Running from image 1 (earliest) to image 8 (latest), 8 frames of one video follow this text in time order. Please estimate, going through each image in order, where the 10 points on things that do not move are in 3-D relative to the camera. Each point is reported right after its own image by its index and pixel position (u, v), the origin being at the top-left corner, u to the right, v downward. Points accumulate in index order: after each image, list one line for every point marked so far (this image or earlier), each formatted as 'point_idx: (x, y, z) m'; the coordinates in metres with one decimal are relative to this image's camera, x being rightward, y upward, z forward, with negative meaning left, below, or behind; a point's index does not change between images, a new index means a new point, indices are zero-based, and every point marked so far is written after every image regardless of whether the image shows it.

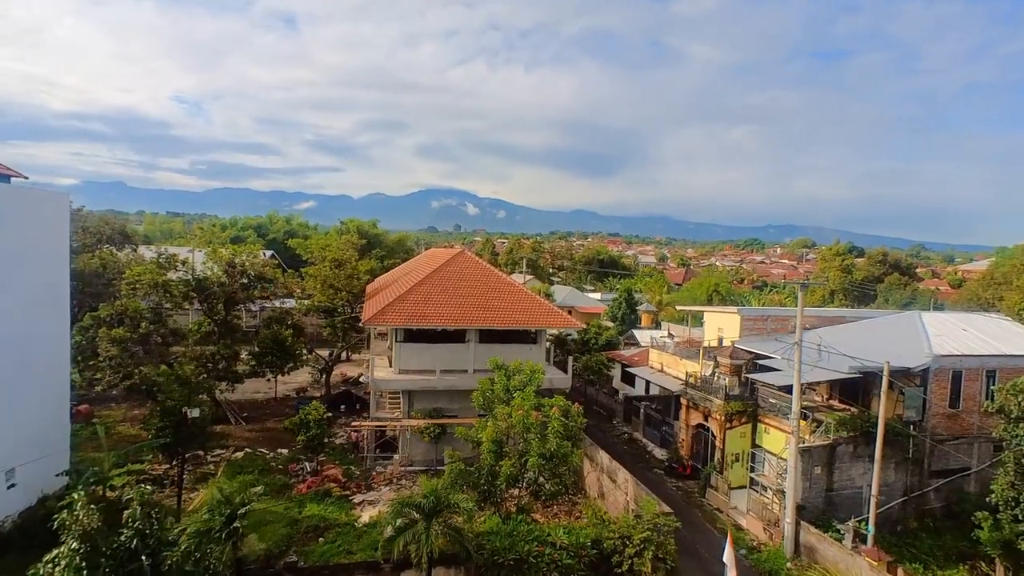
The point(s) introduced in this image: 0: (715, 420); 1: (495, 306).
0: (+6.2, -4.1, +17.0) m
1: (-0.6, -0.6, +17.8) m
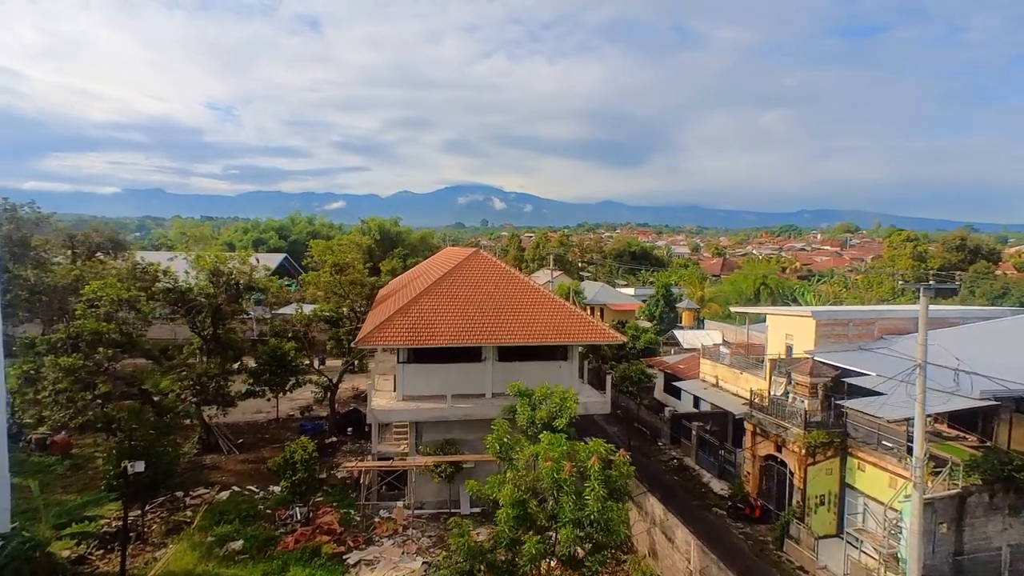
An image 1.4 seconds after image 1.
0: (+6.9, -4.1, +13.7) m
1: (0.0, -0.8, +14.8) m
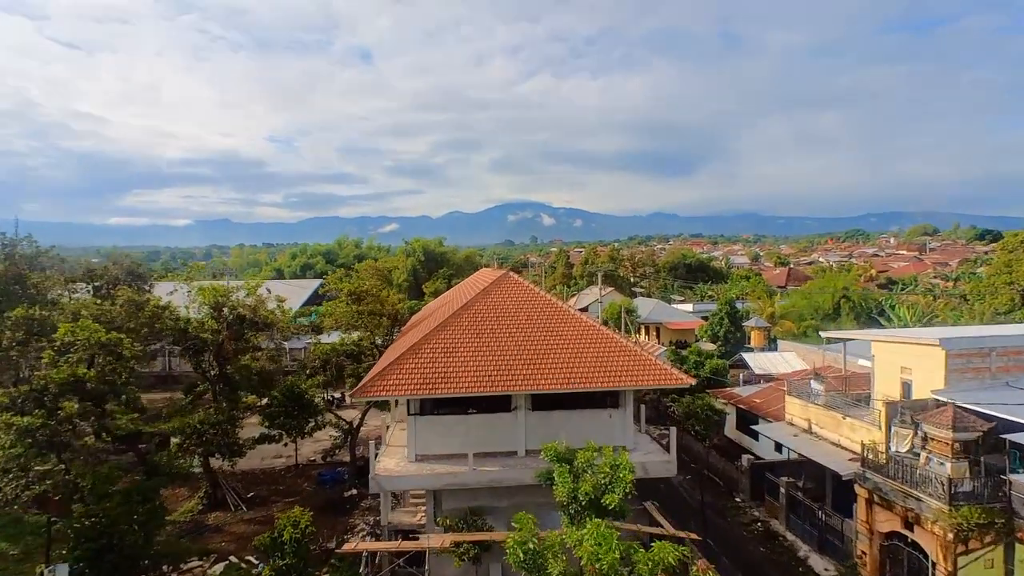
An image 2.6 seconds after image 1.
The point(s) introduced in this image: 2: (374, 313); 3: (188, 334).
0: (+7.7, -4.5, +10.1) m
1: (+0.8, -1.5, +11.9) m
2: (-5.0, -0.9, +19.6) m
3: (-9.4, -1.3, +16.2) m
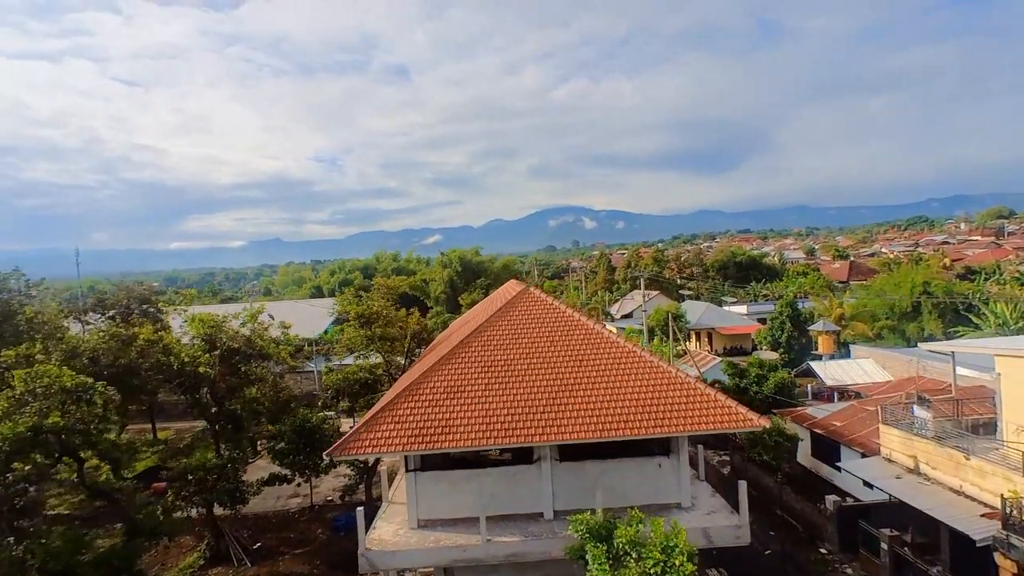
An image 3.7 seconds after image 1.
0: (+8.0, -4.5, +7.2) m
1: (+1.2, -1.8, +9.5) m
2: (-4.0, -1.6, +17.7) m
3: (-8.7, -2.1, +14.6) m
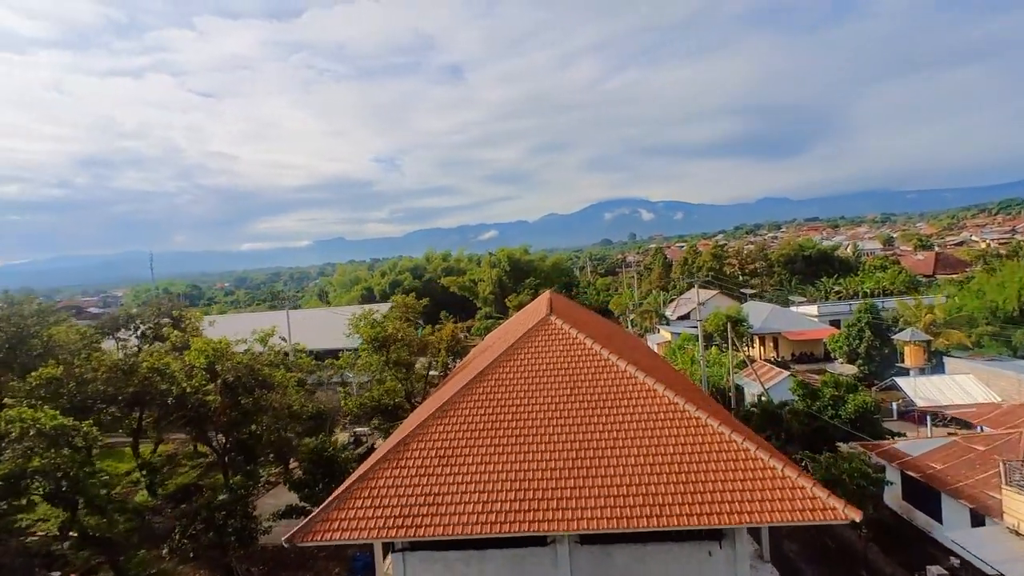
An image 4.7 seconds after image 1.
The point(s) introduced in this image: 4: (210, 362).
0: (+7.8, -5.0, +4.6) m
1: (+1.3, -2.3, +7.6) m
2: (-3.1, -2.1, +16.2) m
3: (-8.0, -2.7, +13.6) m
4: (-7.5, -1.8, +13.9) m
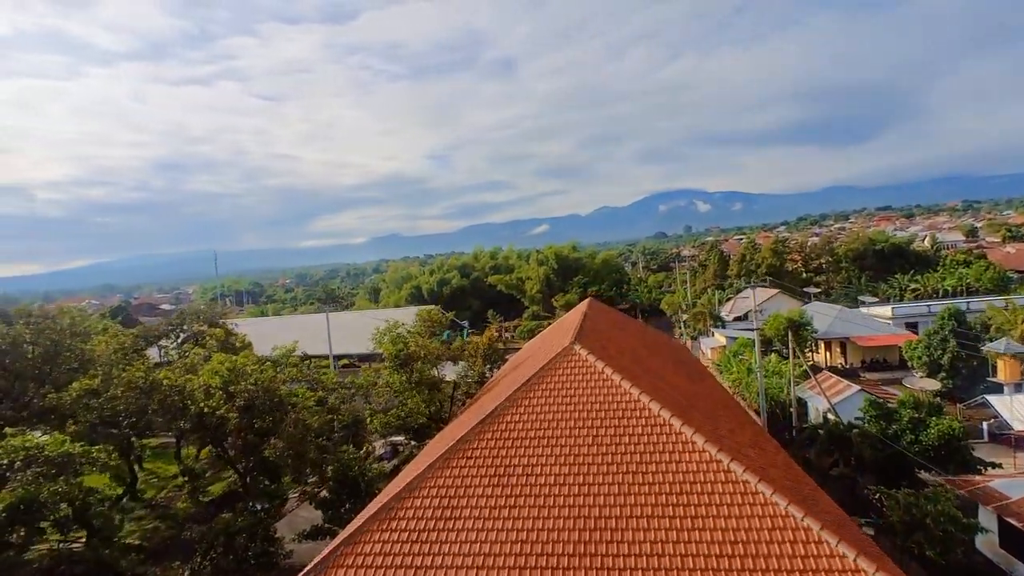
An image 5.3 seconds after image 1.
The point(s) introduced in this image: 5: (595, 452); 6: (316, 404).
0: (+7.6, -5.4, +2.7) m
1: (+1.3, -2.8, +6.3) m
2: (-2.2, -2.5, +15.3) m
3: (-7.4, -3.1, +13.2) m
4: (-6.8, -2.2, +13.4) m
5: (+1.2, -2.1, +7.3) m
6: (-5.0, -3.0, +14.2) m
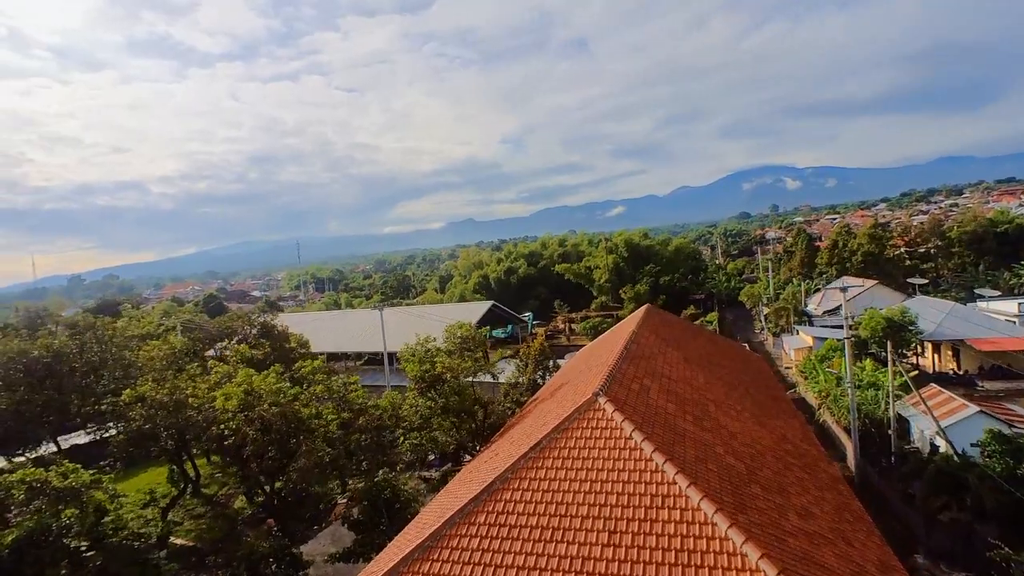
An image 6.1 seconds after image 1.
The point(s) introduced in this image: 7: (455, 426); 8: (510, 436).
0: (+6.9, -6.1, +0.4) m
1: (+1.1, -3.3, +4.7) m
2: (-1.2, -2.7, +14.1) m
3: (-6.6, -3.4, +12.7) m
4: (-5.9, -2.6, +12.8) m
5: (+1.1, -2.7, +5.6) m
6: (-4.1, -3.3, +13.3) m
7: (-1.1, -3.2, +14.2) m
8: (+0.1, -2.4, +9.8) m
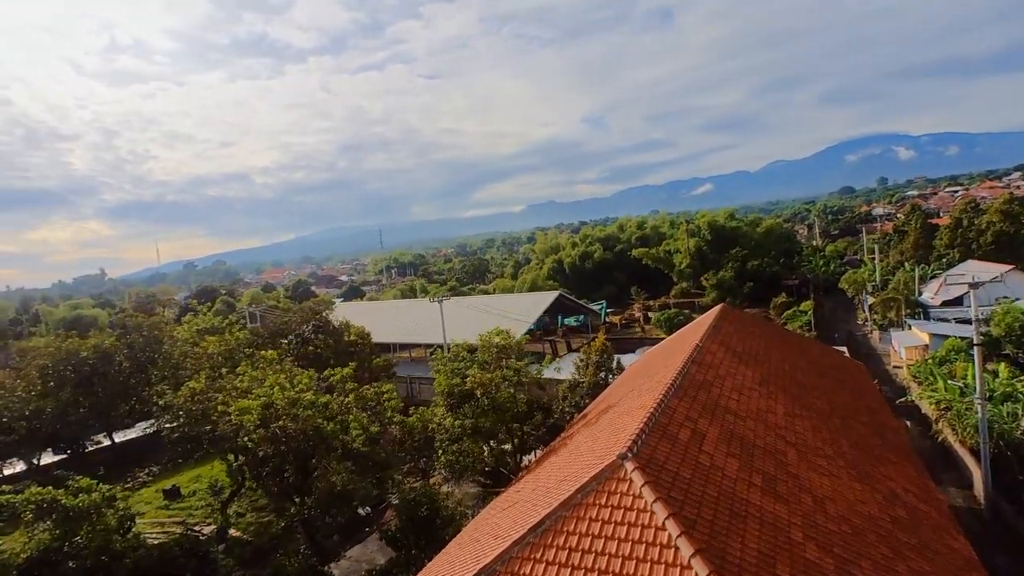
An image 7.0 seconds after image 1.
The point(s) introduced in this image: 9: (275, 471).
0: (+5.9, -6.5, -2.0) m
1: (+0.8, -3.6, +3.0) m
2: (-0.1, -2.8, +12.6) m
3: (-5.7, -3.5, +12.0) m
4: (-5.0, -2.6, +12.0) m
5: (+0.9, -3.0, +3.9) m
6: (-3.1, -3.4, +12.3) m
7: (-0.1, -3.3, +12.7) m
8: (+0.5, -2.5, +8.2) m
9: (-4.9, -3.9, +12.0) m
